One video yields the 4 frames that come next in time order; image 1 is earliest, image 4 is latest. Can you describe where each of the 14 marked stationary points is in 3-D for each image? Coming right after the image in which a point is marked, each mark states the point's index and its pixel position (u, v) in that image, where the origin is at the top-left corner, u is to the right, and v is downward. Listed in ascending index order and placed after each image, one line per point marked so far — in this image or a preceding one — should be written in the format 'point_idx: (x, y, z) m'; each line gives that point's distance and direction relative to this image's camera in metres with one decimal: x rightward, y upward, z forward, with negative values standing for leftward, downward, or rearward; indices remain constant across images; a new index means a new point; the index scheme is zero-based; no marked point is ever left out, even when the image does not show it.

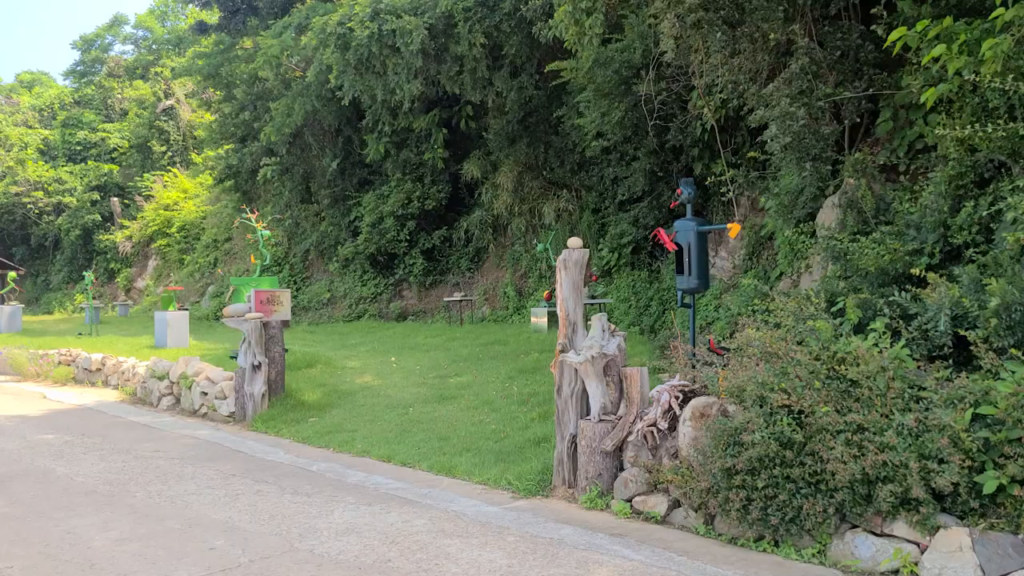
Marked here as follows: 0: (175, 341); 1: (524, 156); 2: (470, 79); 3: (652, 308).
0: (-5.9, -0.9, +13.3) m
1: (+0.2, +2.8, +16.1) m
2: (-0.8, +4.0, +14.8) m
3: (+2.3, -0.3, +12.6) m
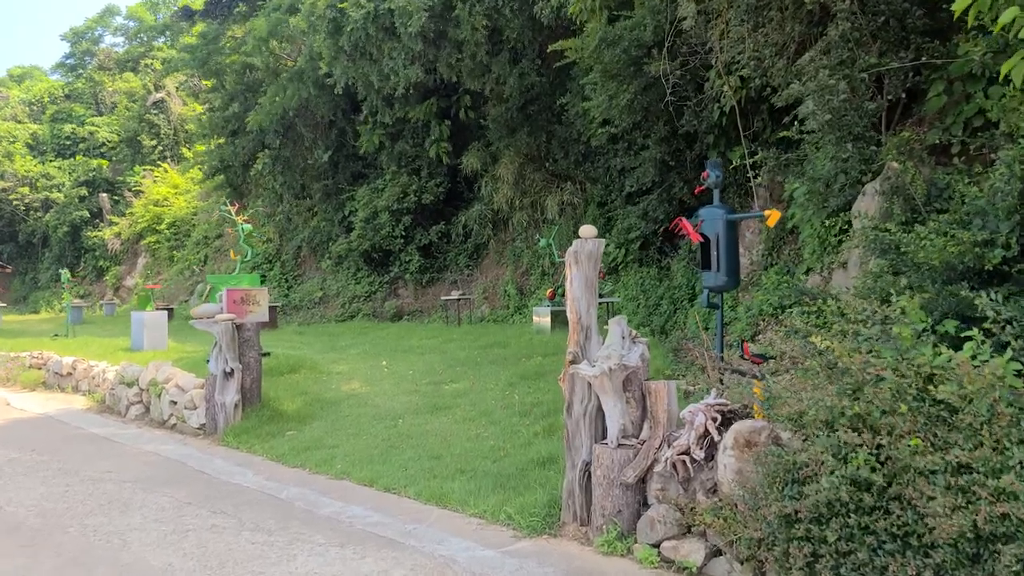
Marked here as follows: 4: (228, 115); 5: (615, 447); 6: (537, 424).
0: (-5.9, -0.9, +12.4) m
1: (+0.3, +2.8, +15.2) m
2: (-0.8, +4.1, +13.9) m
3: (+2.3, -0.3, +11.7) m
4: (-7.4, +4.5, +19.9) m
5: (+0.6, -0.9, +4.1) m
6: (+0.2, -1.2, +6.9) m
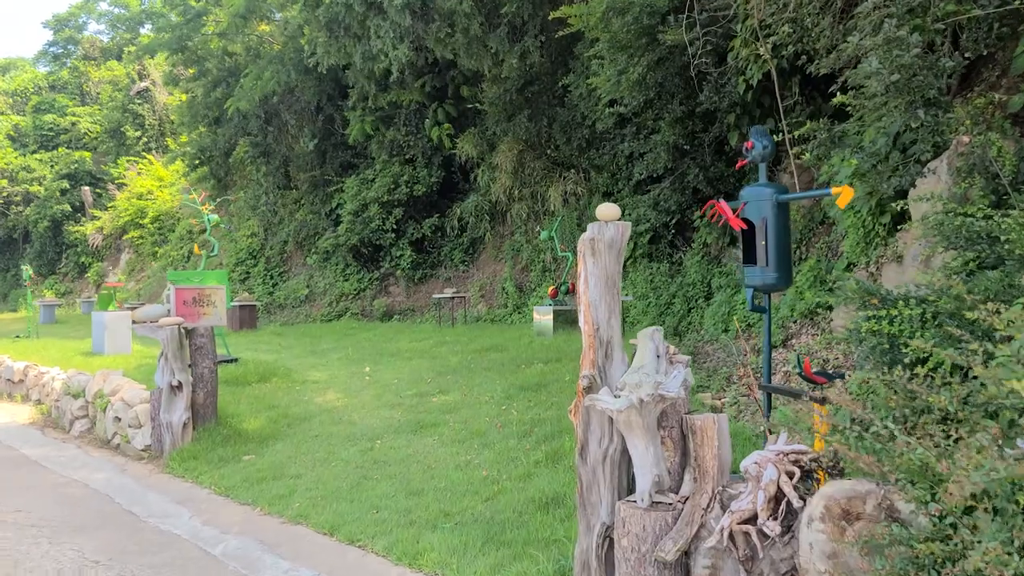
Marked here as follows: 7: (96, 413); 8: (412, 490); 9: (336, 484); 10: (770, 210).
0: (-5.9, -0.9, +11.3) m
1: (+0.2, +2.9, +14.1) m
2: (-0.8, +4.1, +12.8) m
3: (+2.3, -0.3, +10.6) m
4: (-7.5, +4.6, +18.7) m
5: (+0.5, -0.9, +3.0) m
6: (+0.2, -1.2, +5.8) m
7: (-4.2, -1.3, +7.7) m
8: (-0.7, -1.4, +5.2) m
9: (-1.3, -1.4, +5.5) m
10: (+1.5, +0.5, +4.4) m
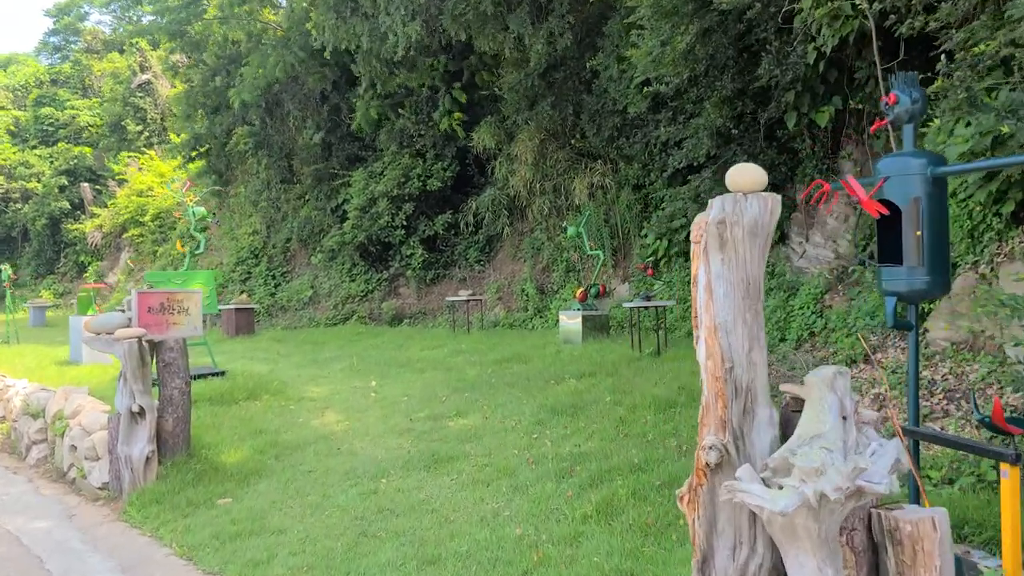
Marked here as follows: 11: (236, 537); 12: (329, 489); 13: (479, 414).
0: (-5.6, -0.9, +10.1) m
1: (+0.6, +2.9, +12.8) m
2: (-0.5, +4.1, +11.6) m
3: (+2.6, -0.3, +9.3) m
4: (-7.1, +4.6, +17.6) m
5: (+0.7, -0.9, +1.8) m
6: (+0.4, -1.3, +4.6) m
7: (-4.0, -1.3, +6.6) m
8: (-0.4, -1.4, +4.0) m
9: (-1.0, -1.4, +4.2) m
10: (+1.7, +0.4, +3.2) m
11: (-1.6, -1.5, +4.5) m
12: (-1.2, -1.4, +5.2) m
13: (-0.3, -1.1, +6.8) m
